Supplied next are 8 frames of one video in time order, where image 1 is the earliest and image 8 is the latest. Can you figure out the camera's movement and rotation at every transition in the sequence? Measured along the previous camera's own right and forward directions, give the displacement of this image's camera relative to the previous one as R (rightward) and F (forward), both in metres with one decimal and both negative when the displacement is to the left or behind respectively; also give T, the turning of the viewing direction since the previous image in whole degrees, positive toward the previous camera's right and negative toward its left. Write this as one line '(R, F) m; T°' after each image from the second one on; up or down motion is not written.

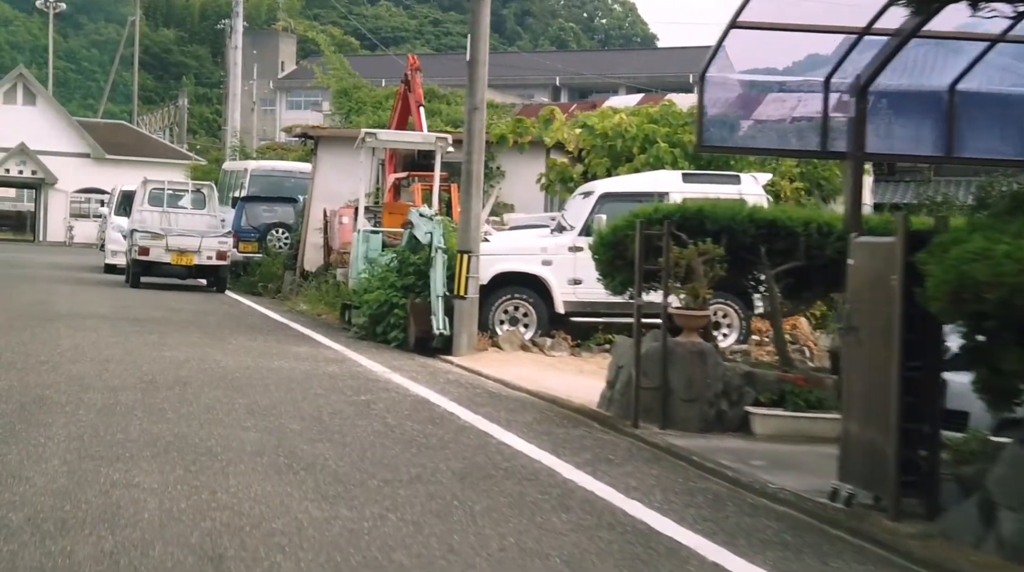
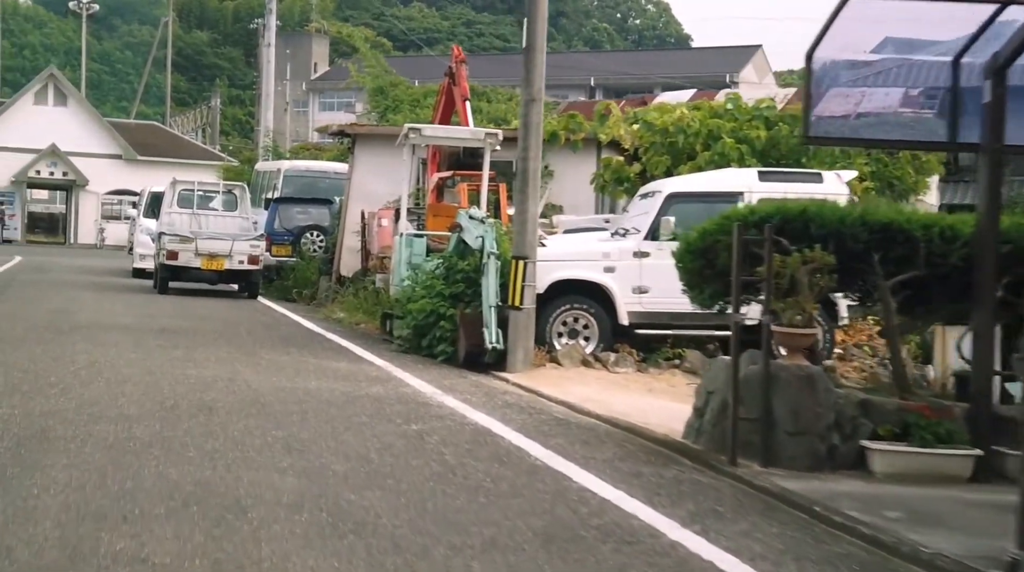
(-0.3, +1.4) m; -1°
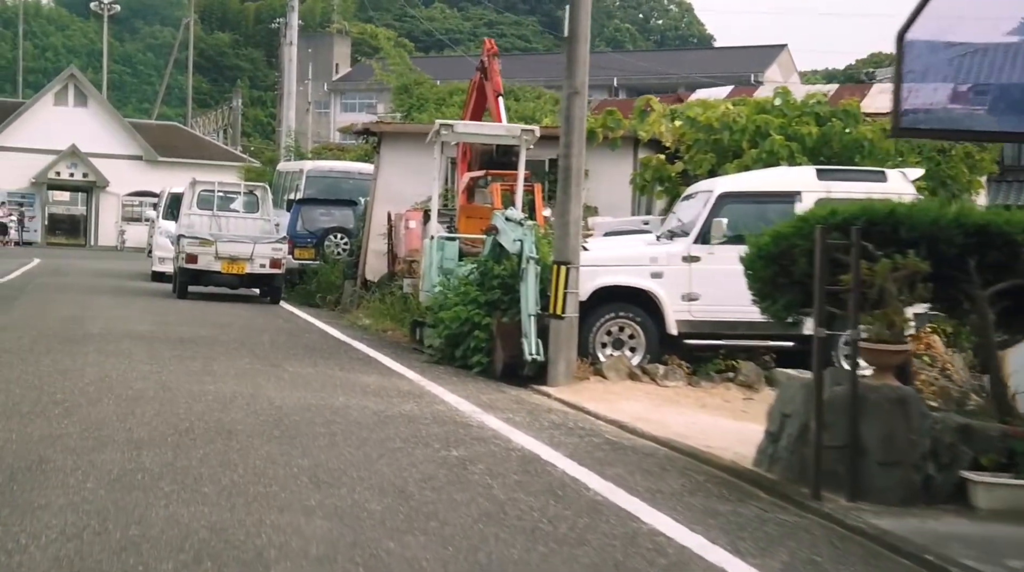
(-0.2, +0.9) m; -1°
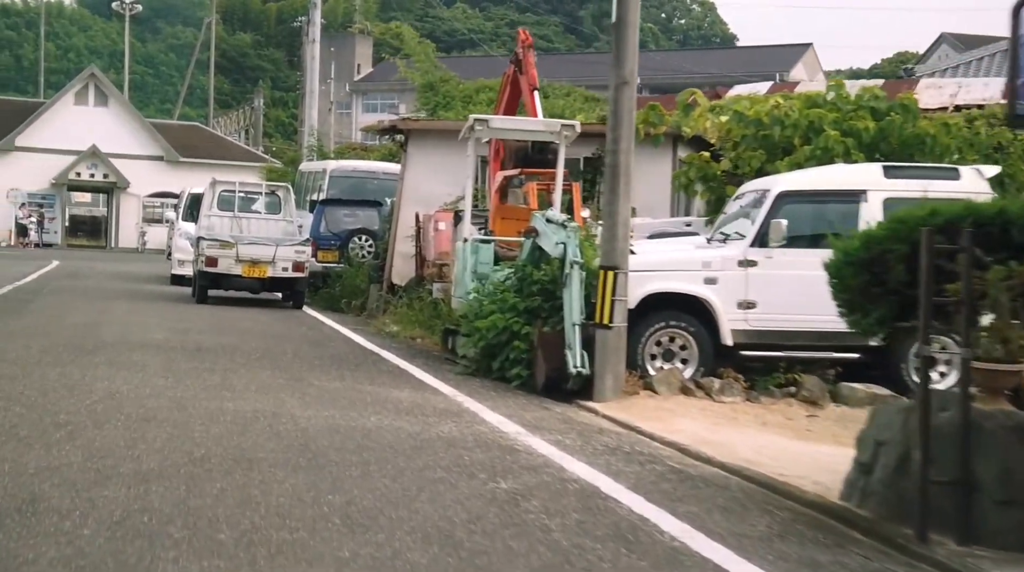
(-0.2, +0.9) m; -1°
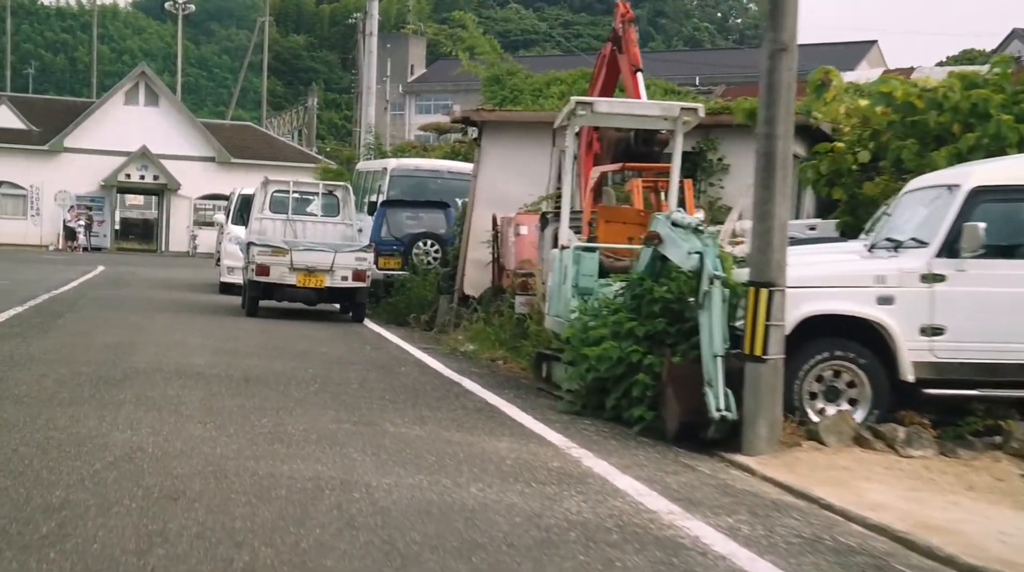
(-0.5, +2.4) m; -2°
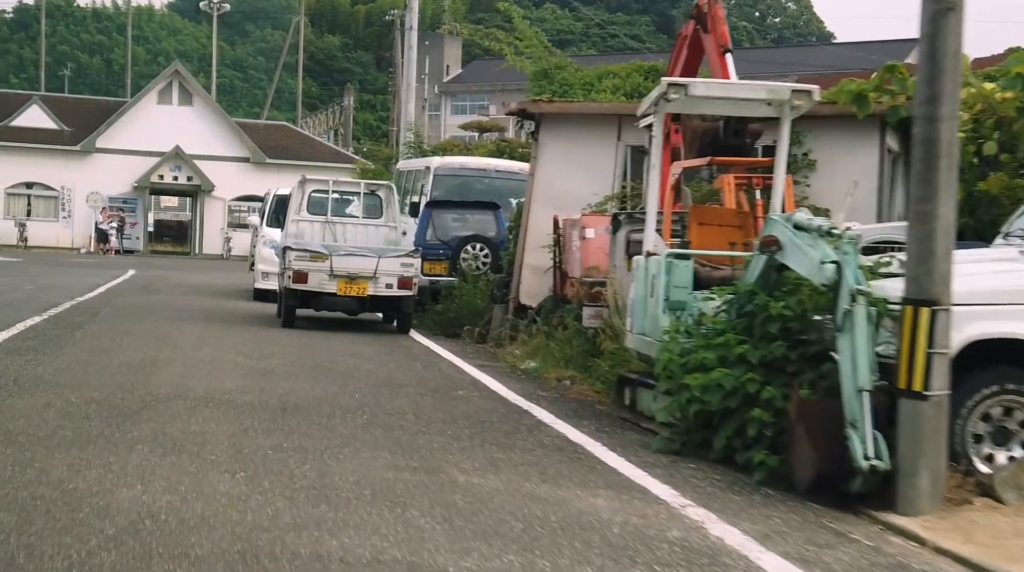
(-0.4, +1.7) m; -1°
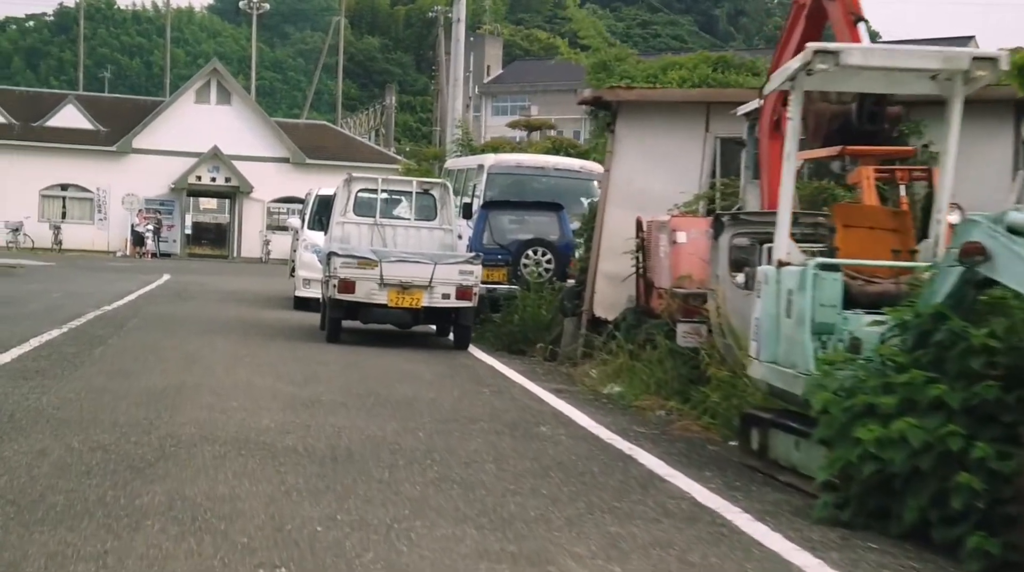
(-0.4, +2.0) m; -2°
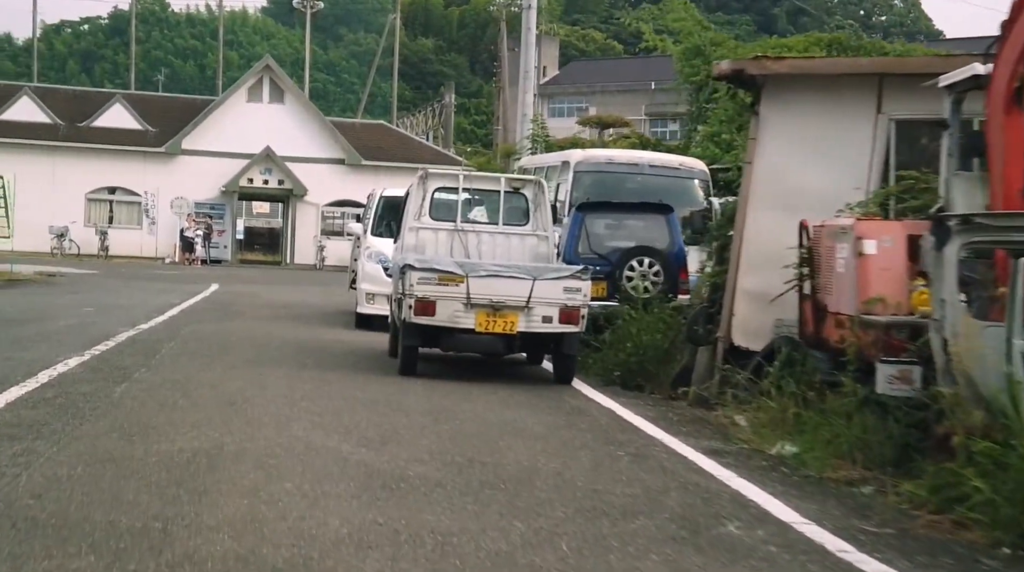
(-0.7, +3.0) m; -2°
